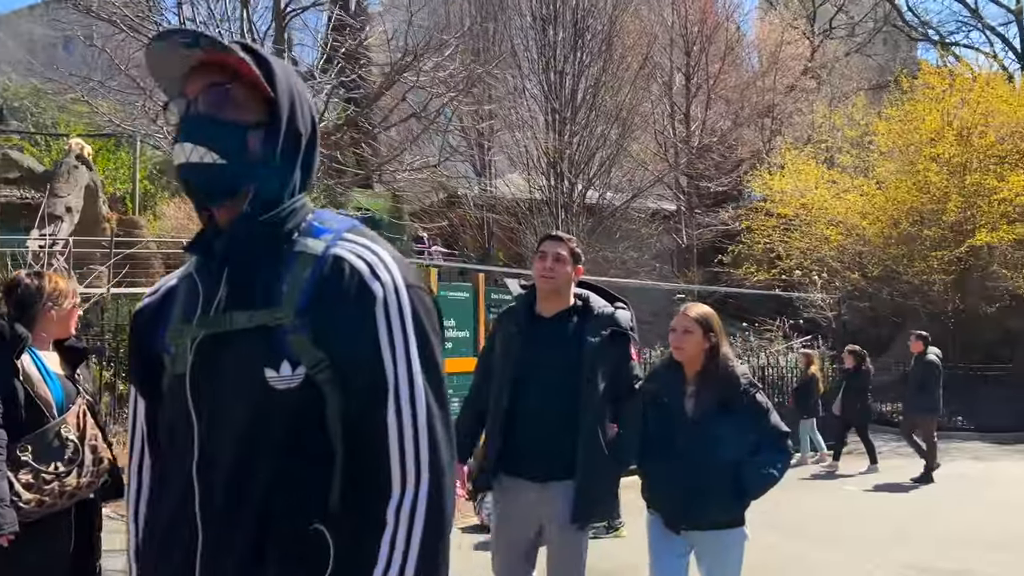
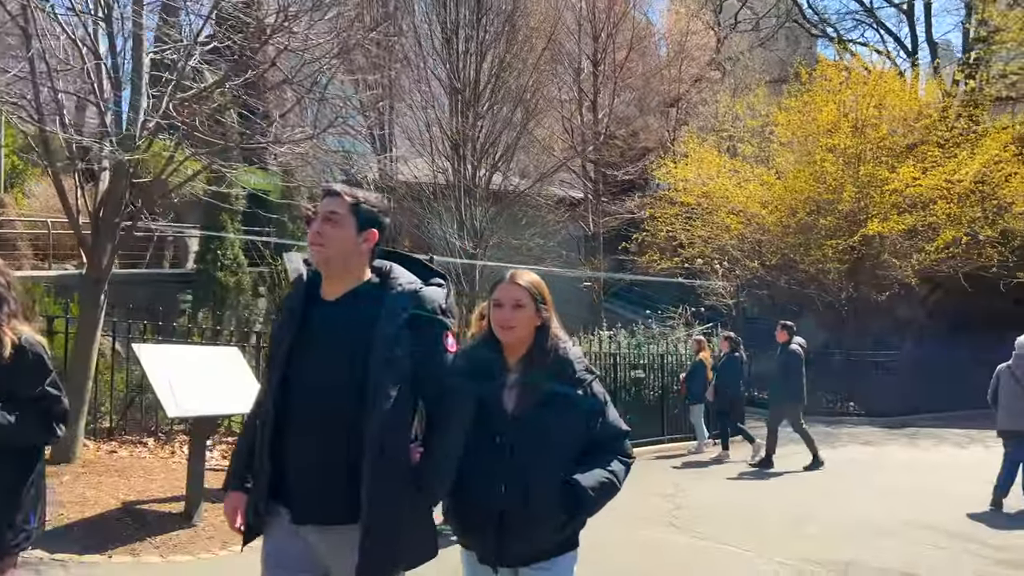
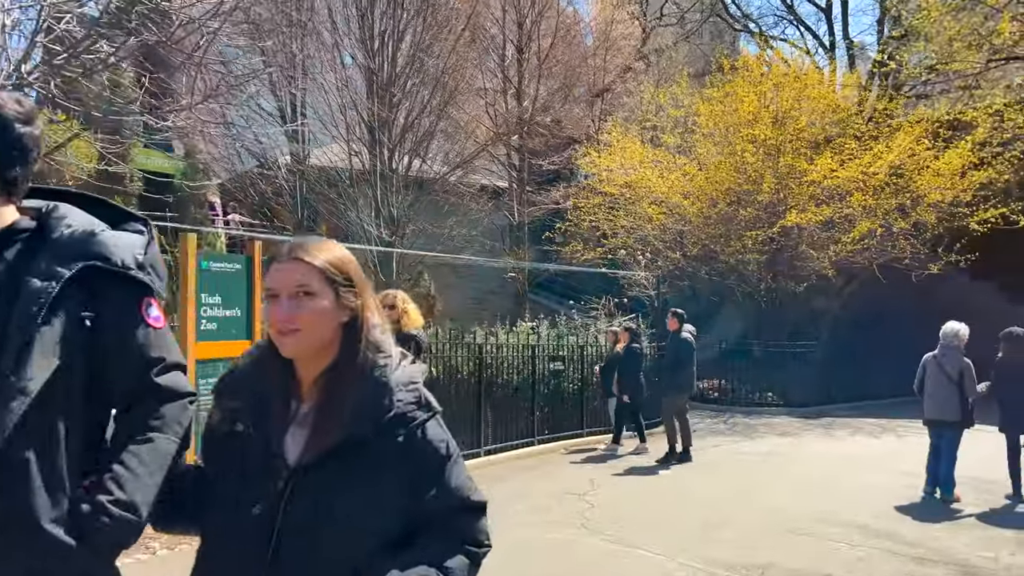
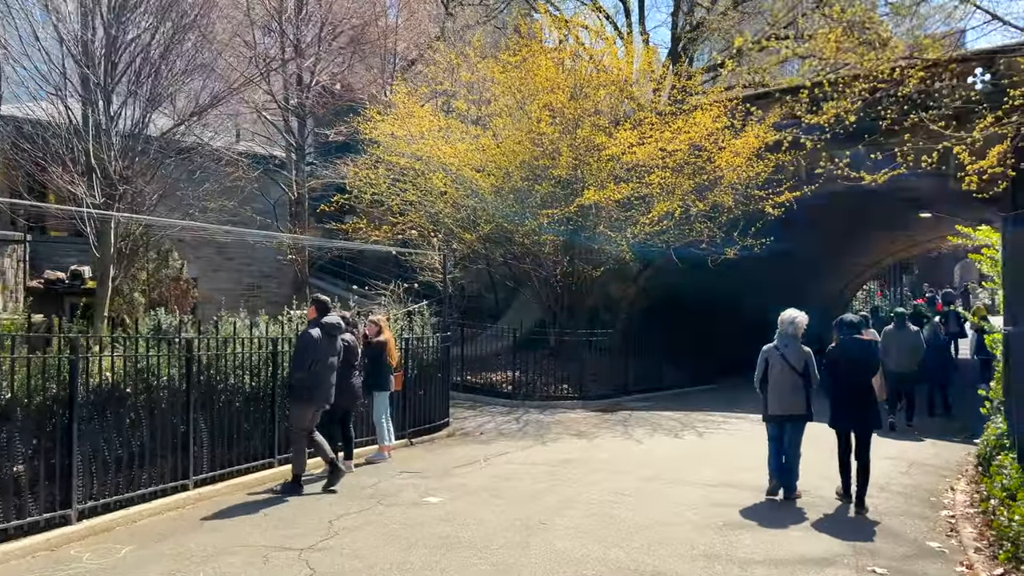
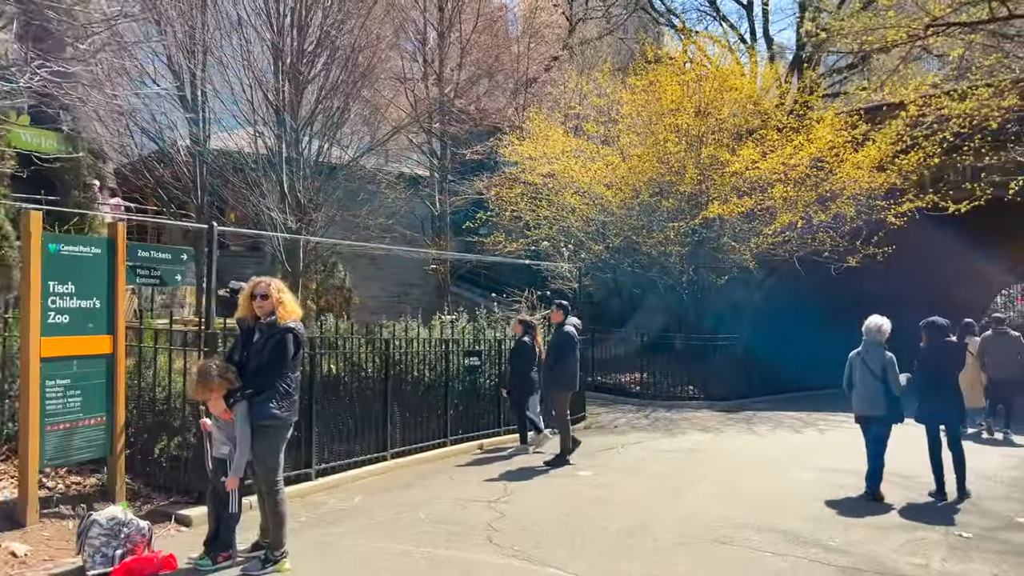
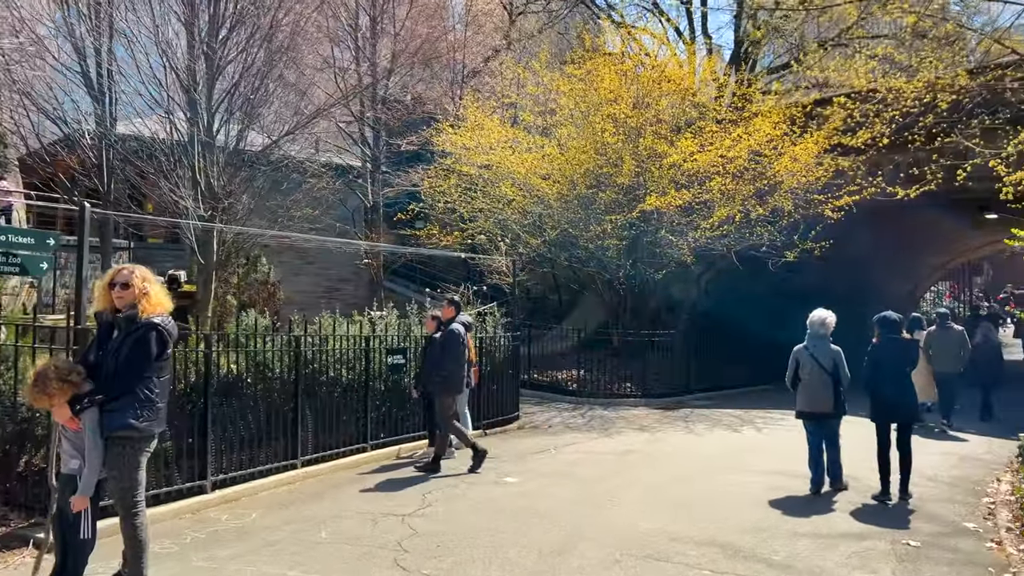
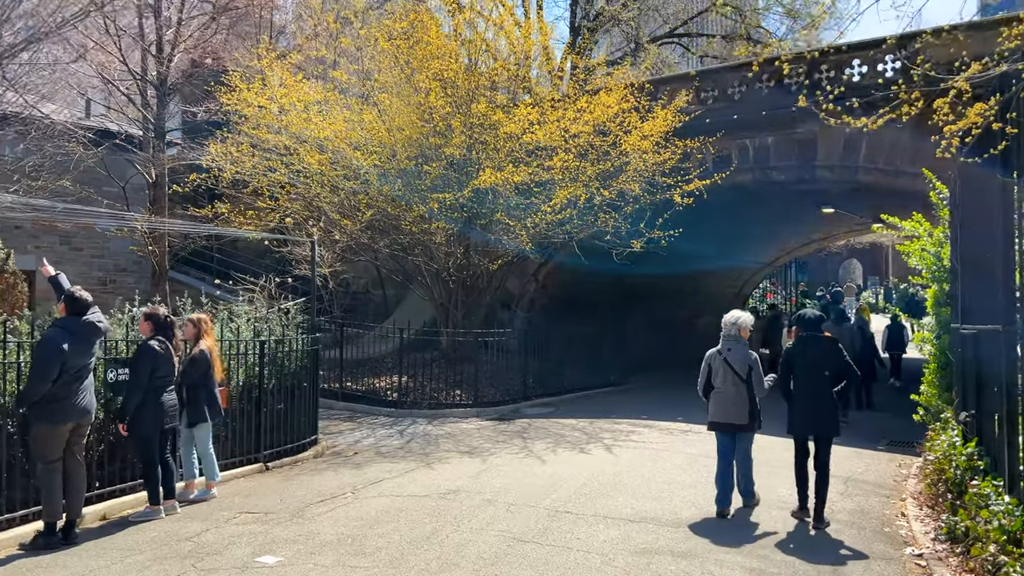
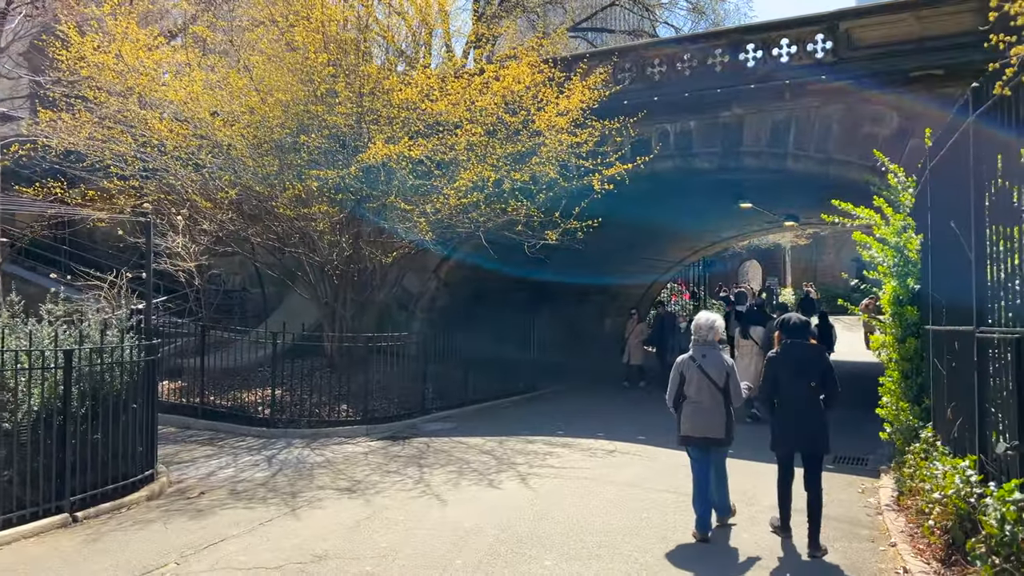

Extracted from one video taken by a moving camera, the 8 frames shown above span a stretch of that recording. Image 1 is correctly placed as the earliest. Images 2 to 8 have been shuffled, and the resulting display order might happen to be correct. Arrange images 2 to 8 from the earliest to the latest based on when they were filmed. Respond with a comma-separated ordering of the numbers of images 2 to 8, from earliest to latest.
2, 3, 5, 6, 4, 7, 8
